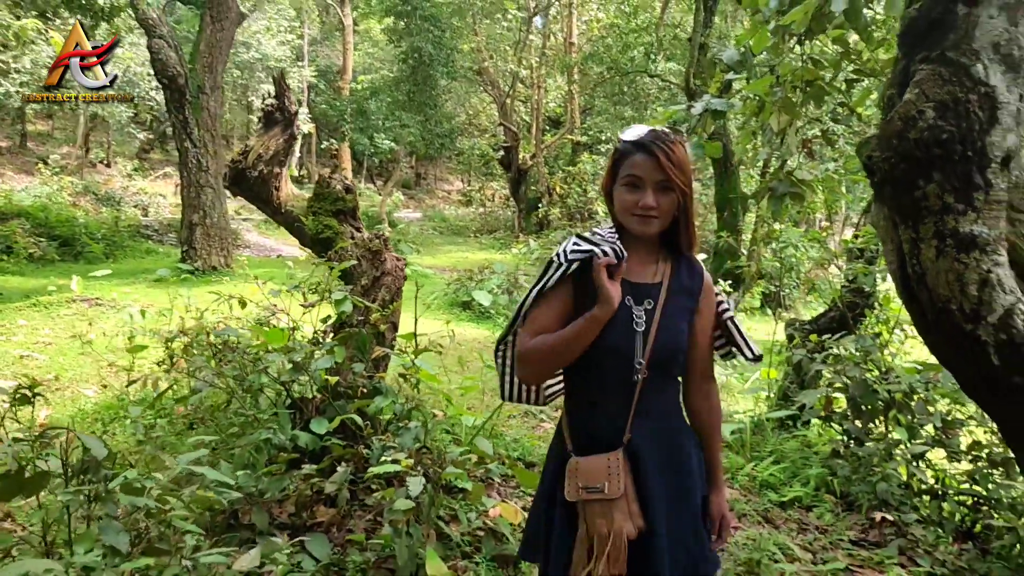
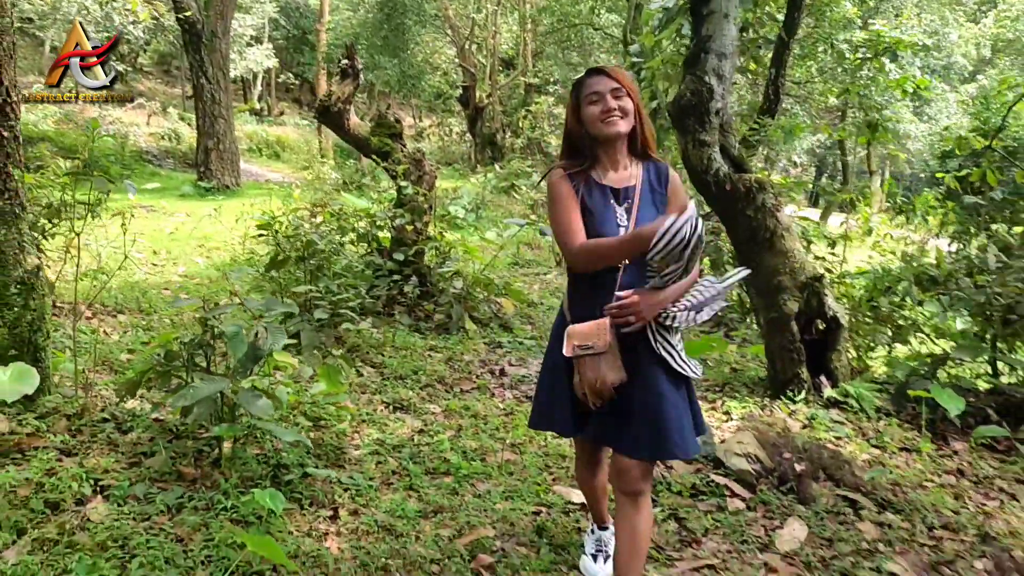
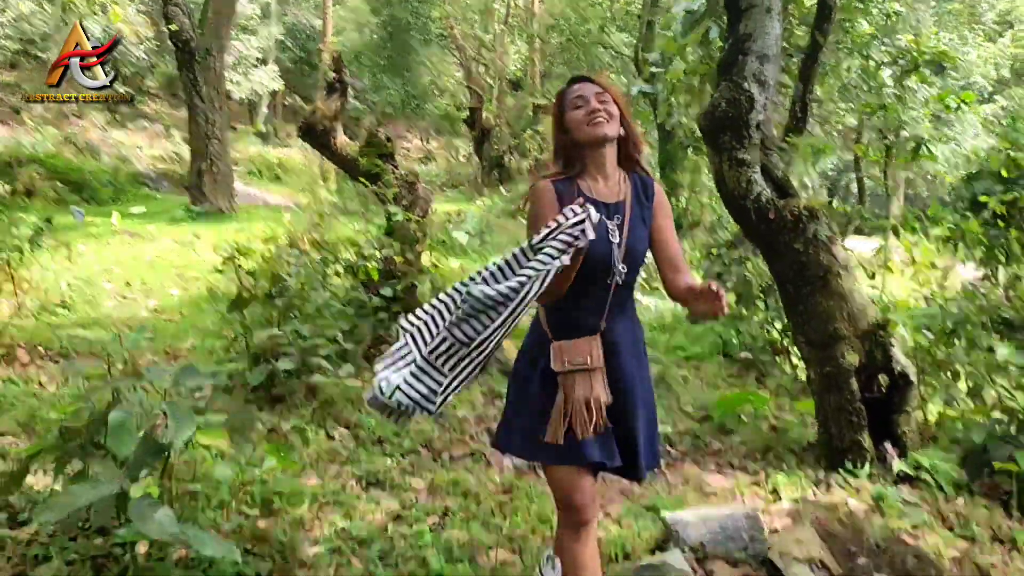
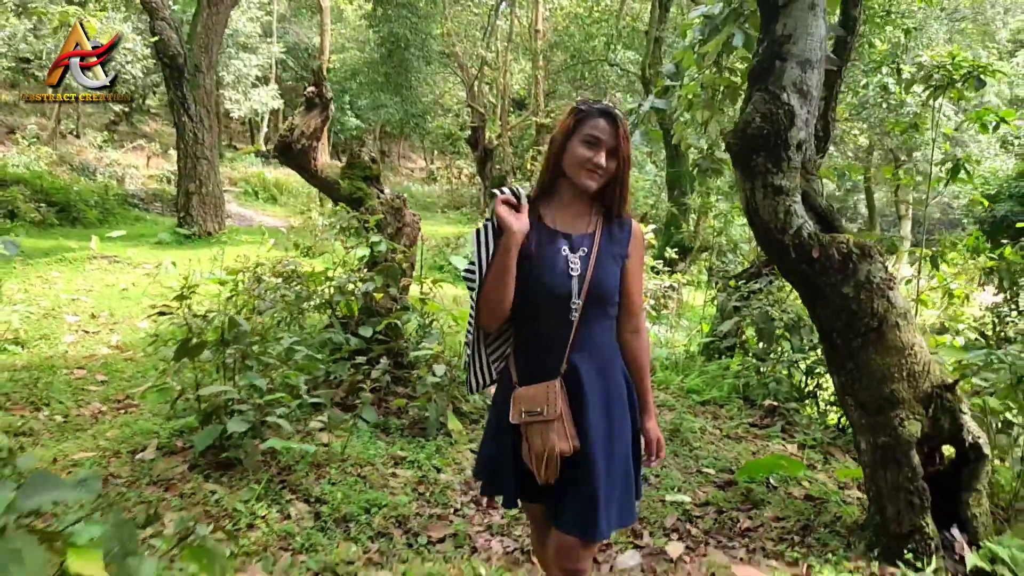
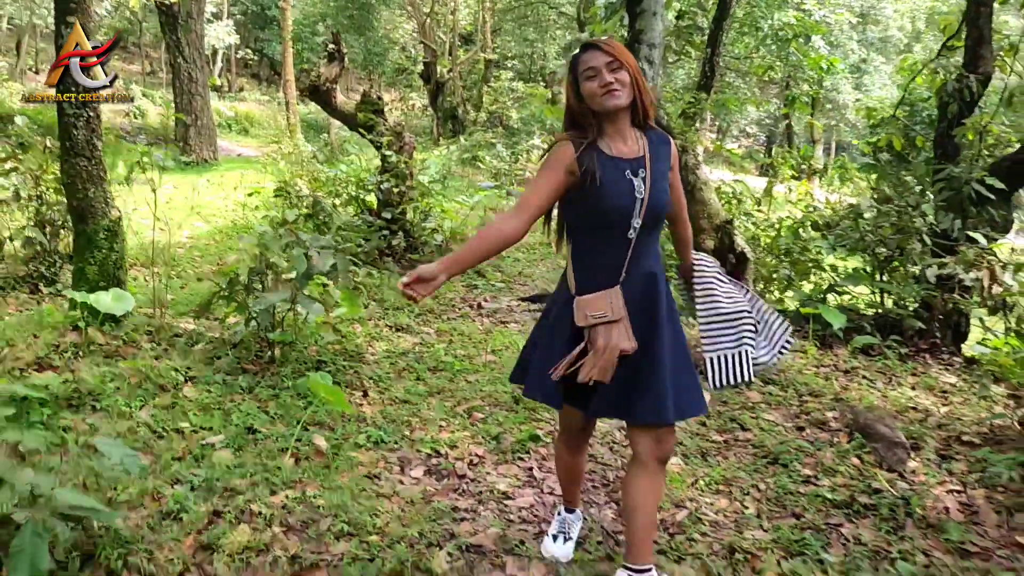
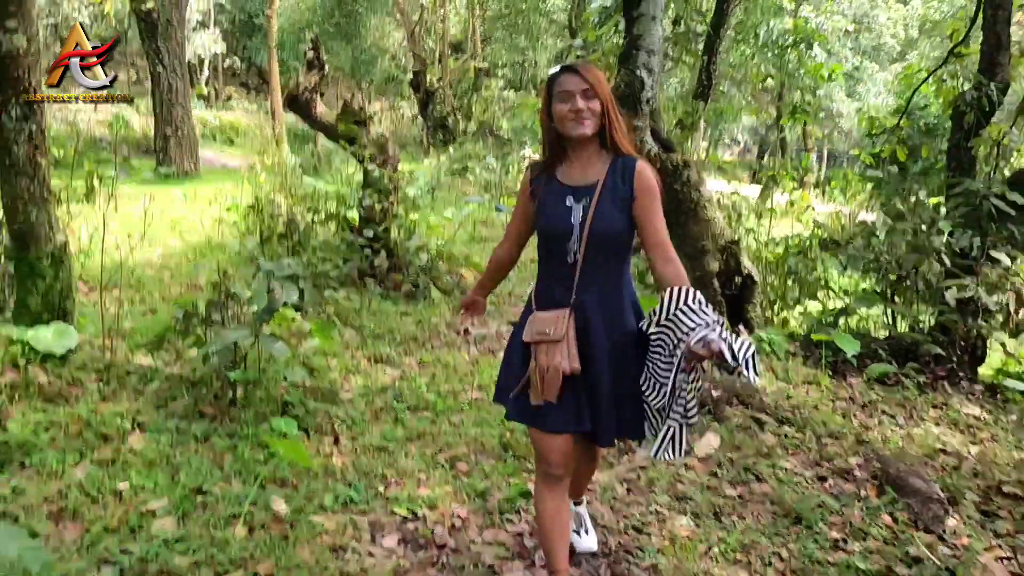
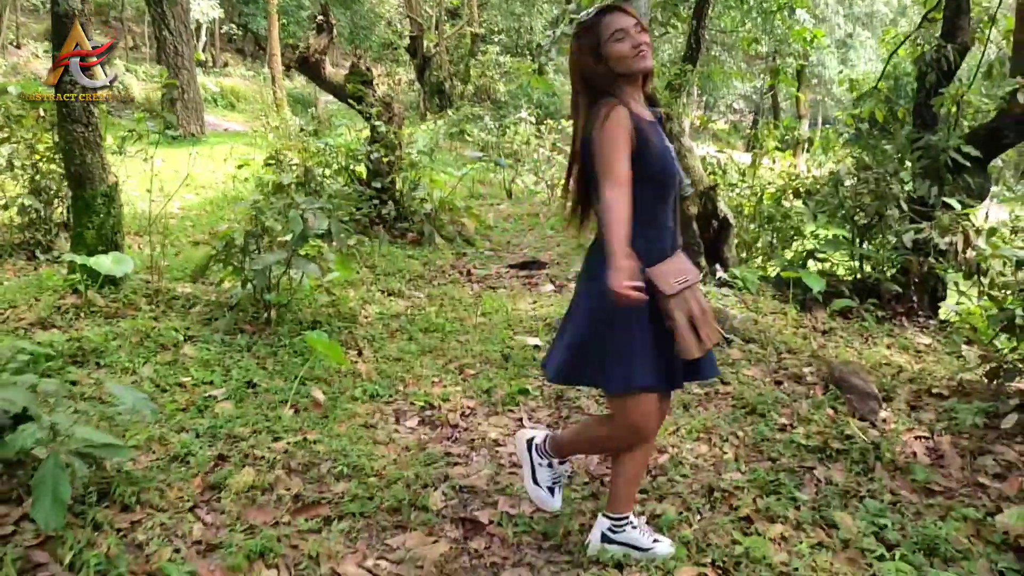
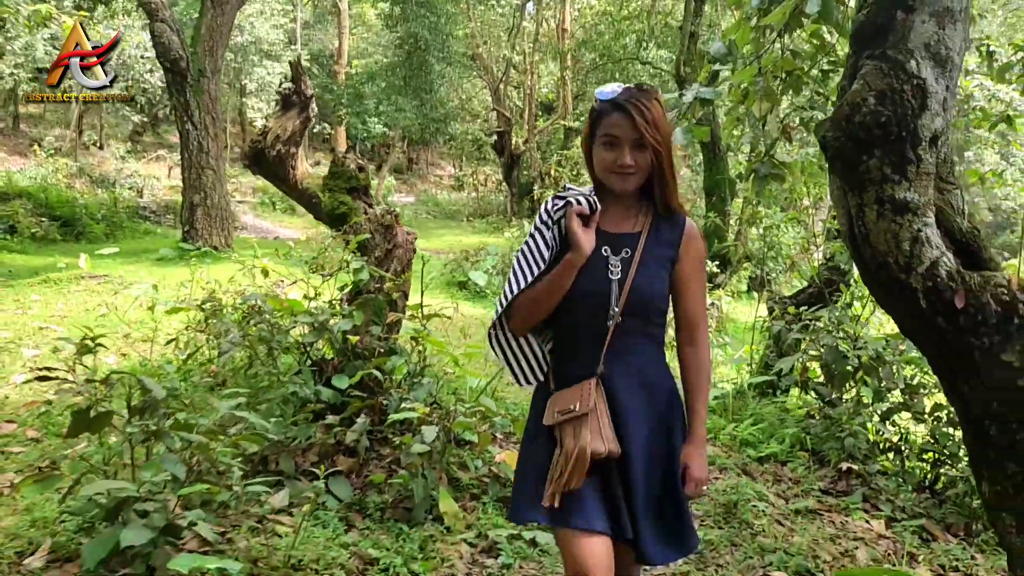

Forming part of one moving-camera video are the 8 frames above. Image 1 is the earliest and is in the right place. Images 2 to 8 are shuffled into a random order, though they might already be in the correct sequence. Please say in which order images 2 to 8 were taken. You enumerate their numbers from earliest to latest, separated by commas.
8, 4, 3, 2, 6, 5, 7
